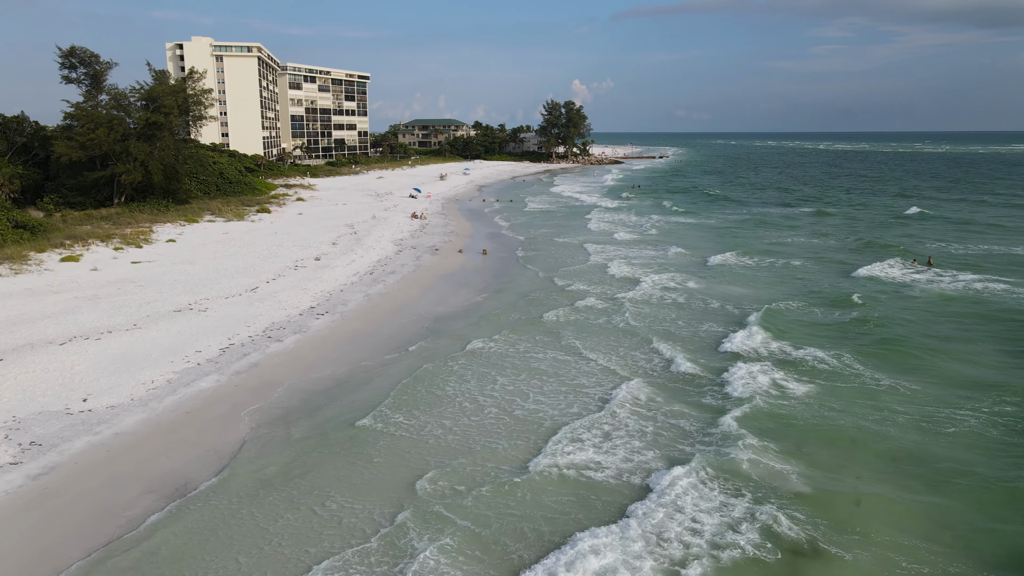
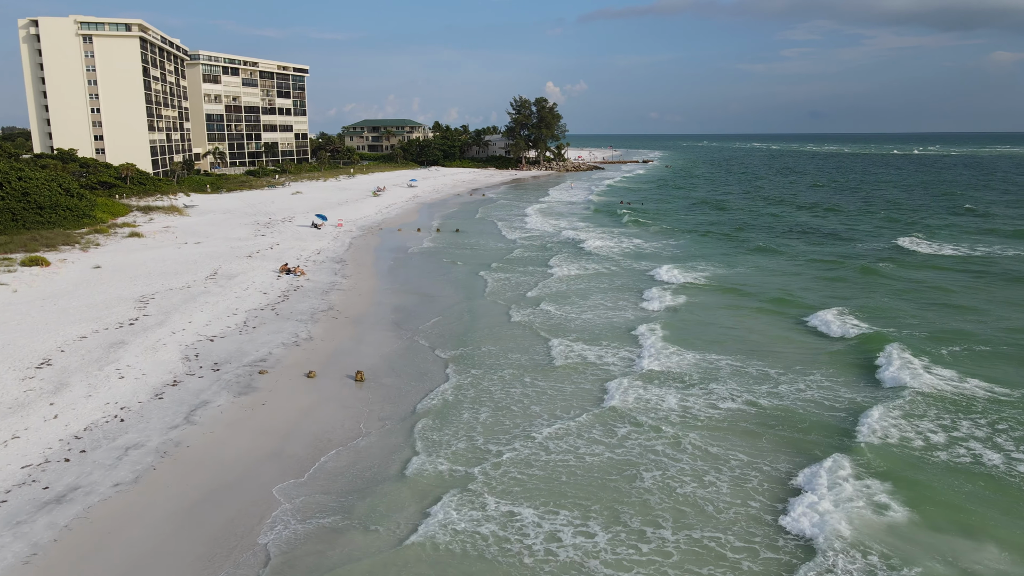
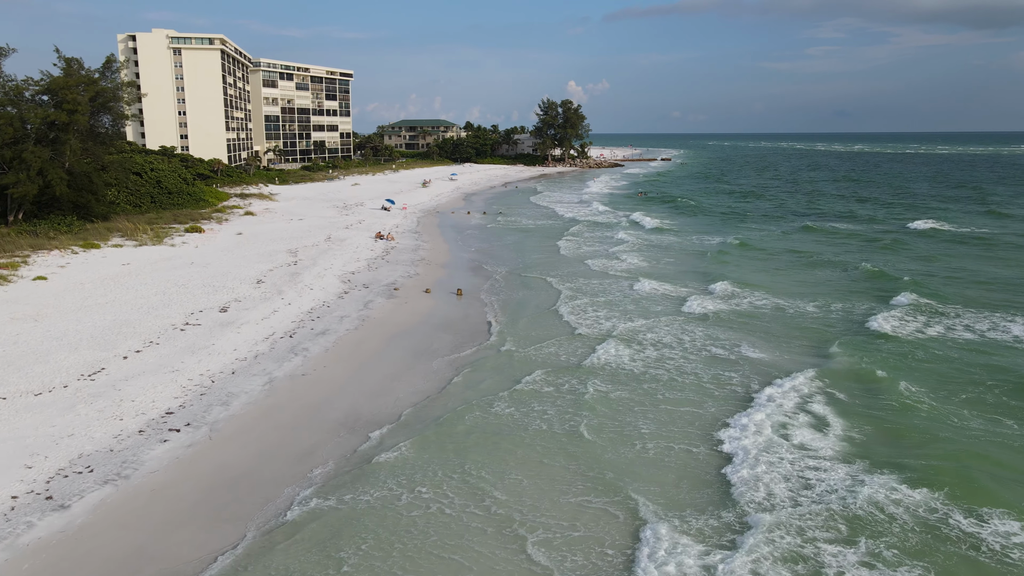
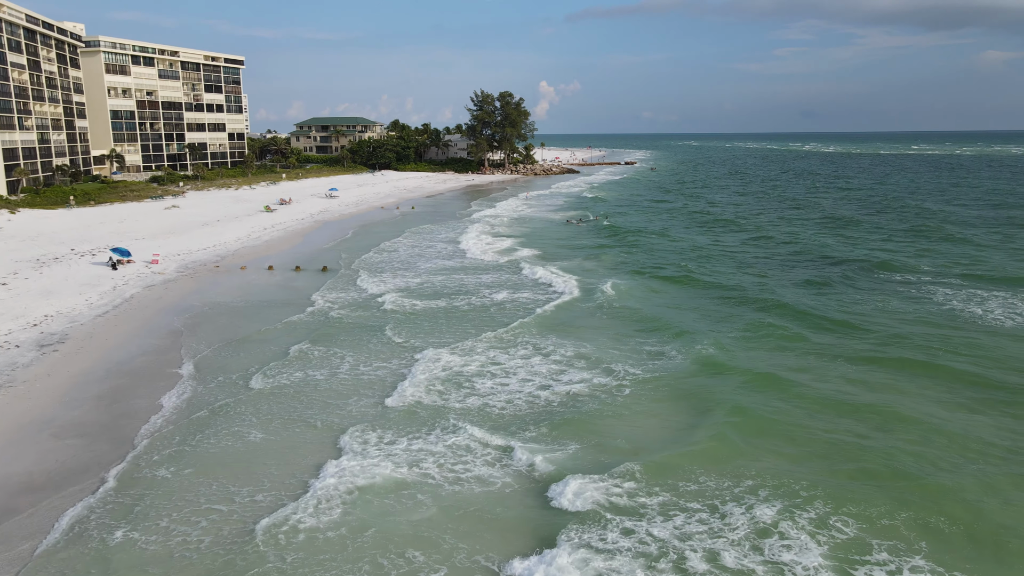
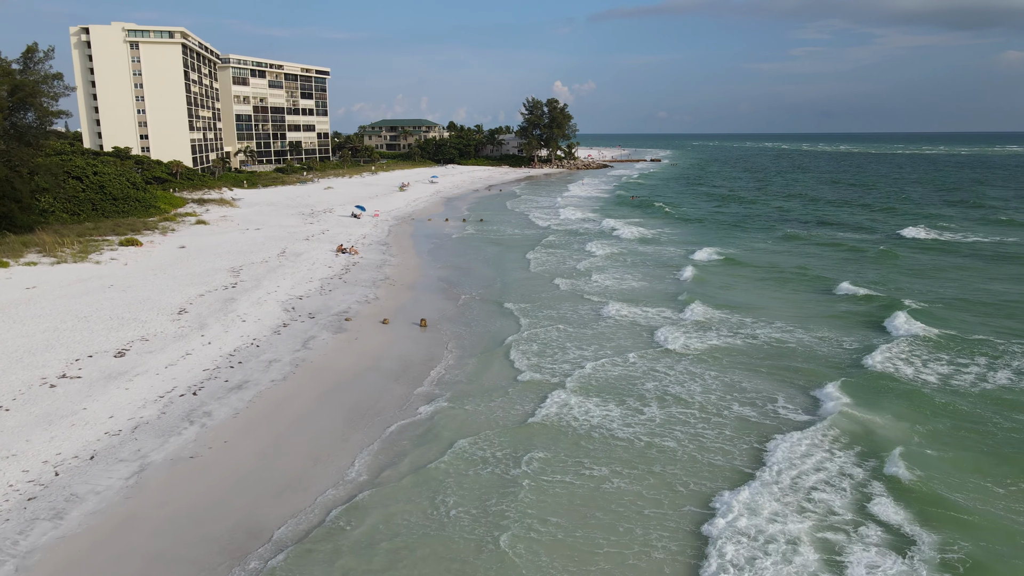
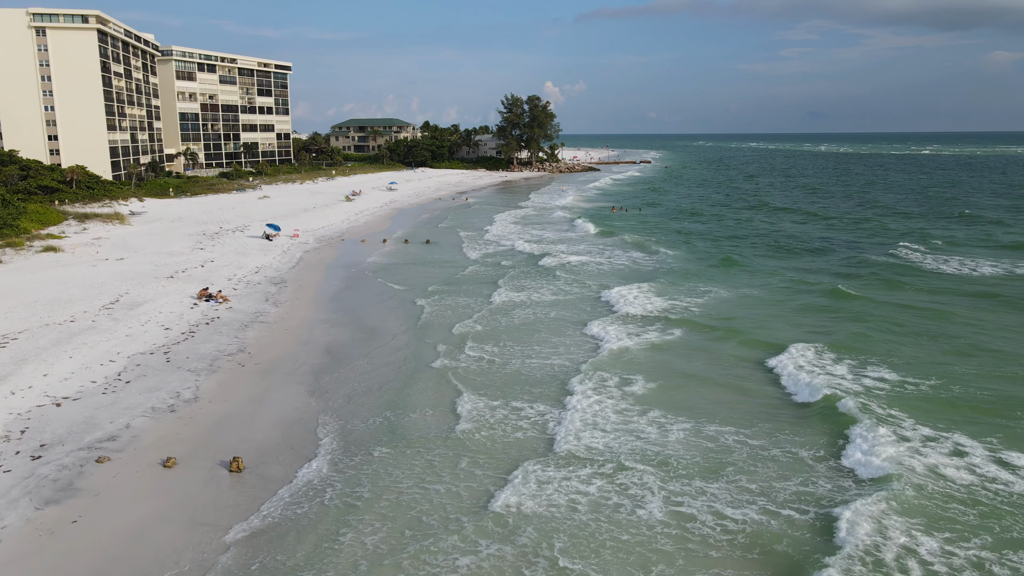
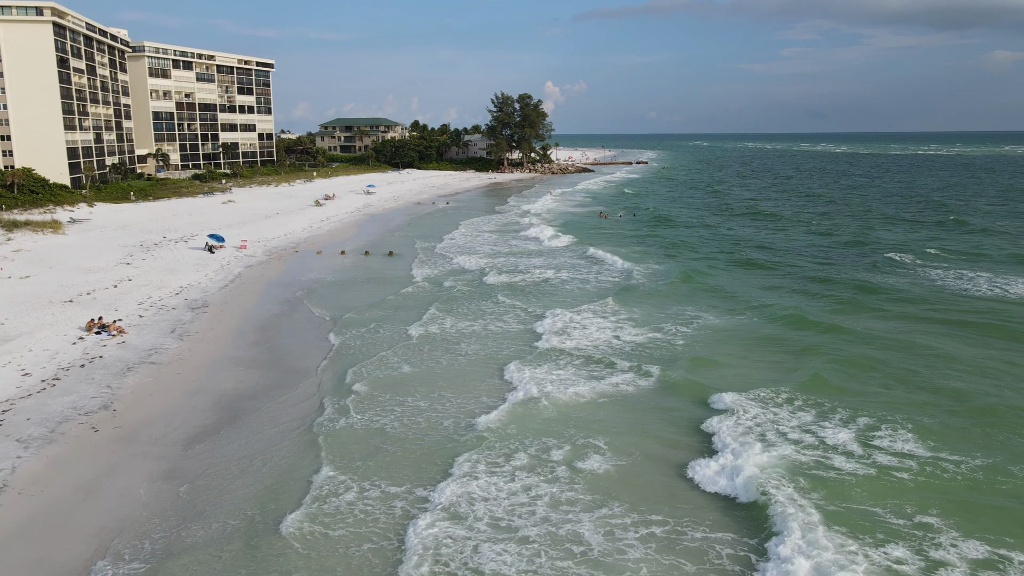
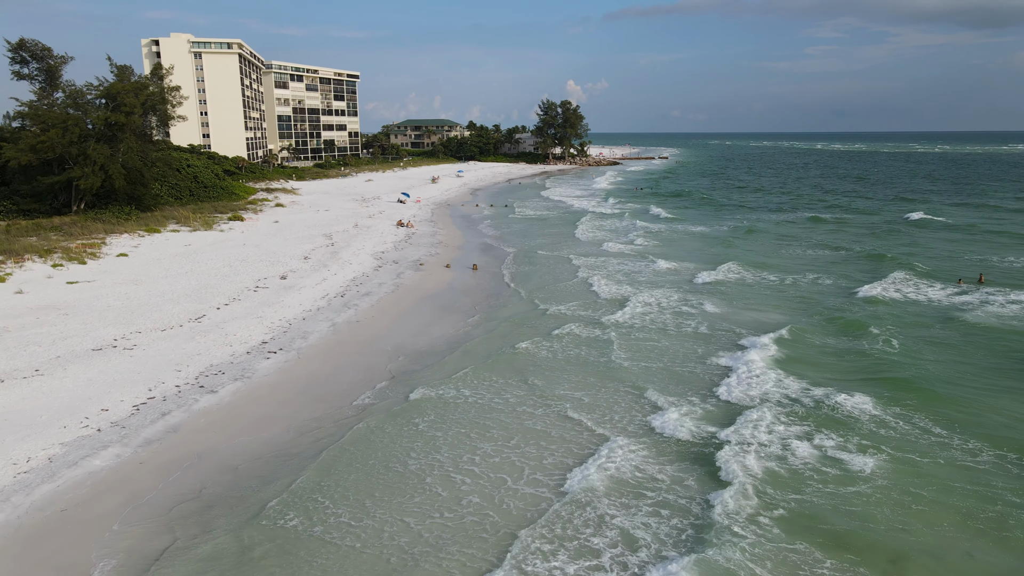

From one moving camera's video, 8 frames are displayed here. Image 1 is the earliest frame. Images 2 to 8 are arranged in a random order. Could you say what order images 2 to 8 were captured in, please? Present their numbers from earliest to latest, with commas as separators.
8, 3, 5, 2, 6, 7, 4
